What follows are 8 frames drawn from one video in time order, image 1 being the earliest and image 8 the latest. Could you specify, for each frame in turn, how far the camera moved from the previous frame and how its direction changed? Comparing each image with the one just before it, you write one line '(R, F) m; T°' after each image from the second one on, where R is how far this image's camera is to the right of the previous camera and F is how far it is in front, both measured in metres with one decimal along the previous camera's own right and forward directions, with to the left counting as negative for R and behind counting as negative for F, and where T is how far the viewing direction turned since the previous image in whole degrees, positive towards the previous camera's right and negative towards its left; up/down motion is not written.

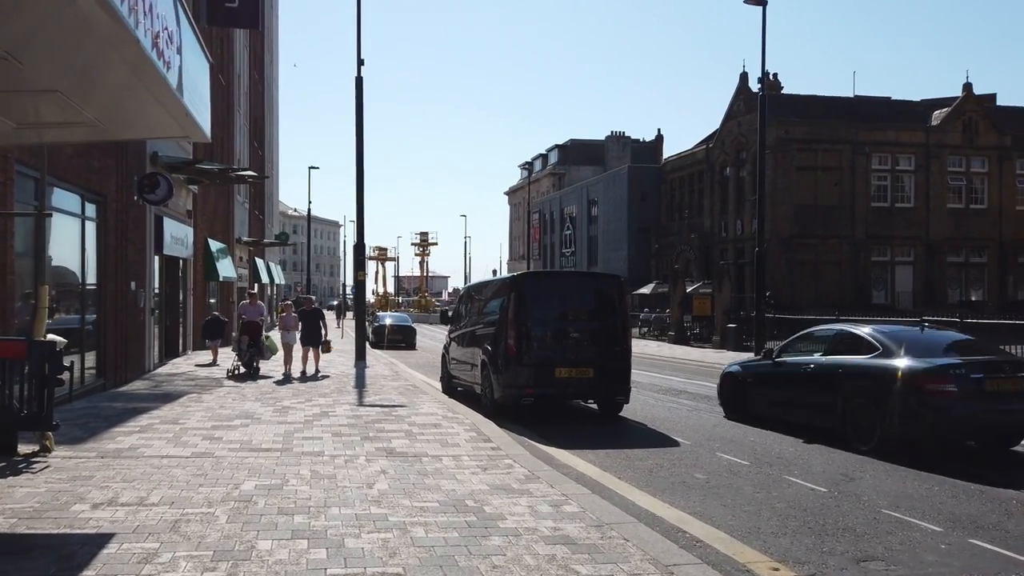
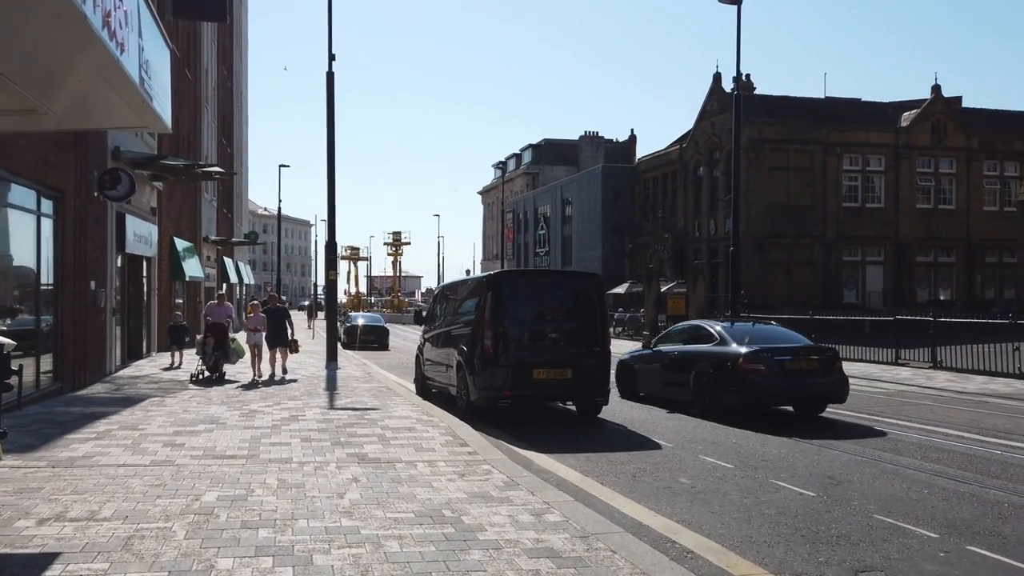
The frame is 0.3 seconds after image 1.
(0.0, +0.4) m; +2°
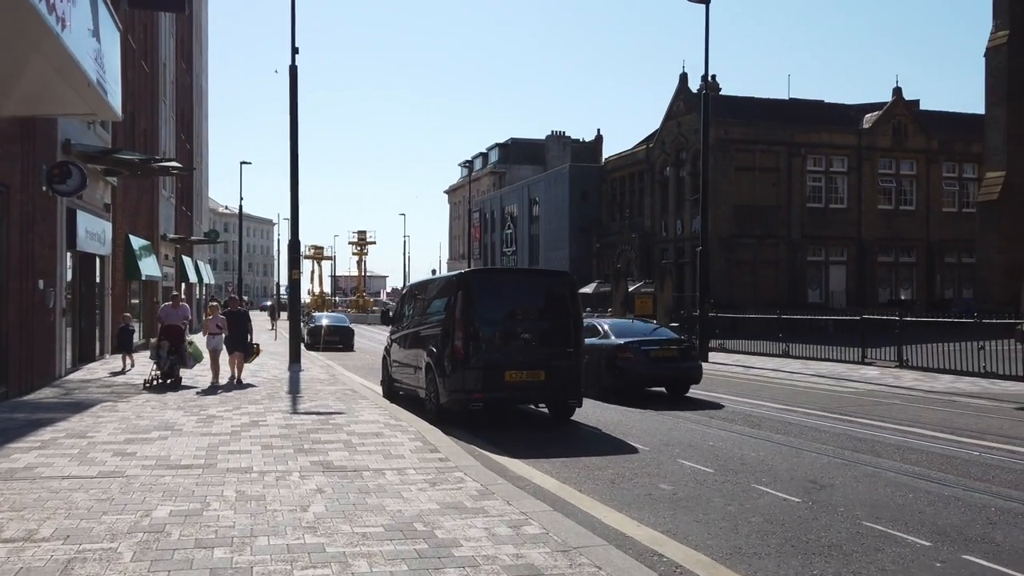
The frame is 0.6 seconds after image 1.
(-0.1, +0.4) m; +2°
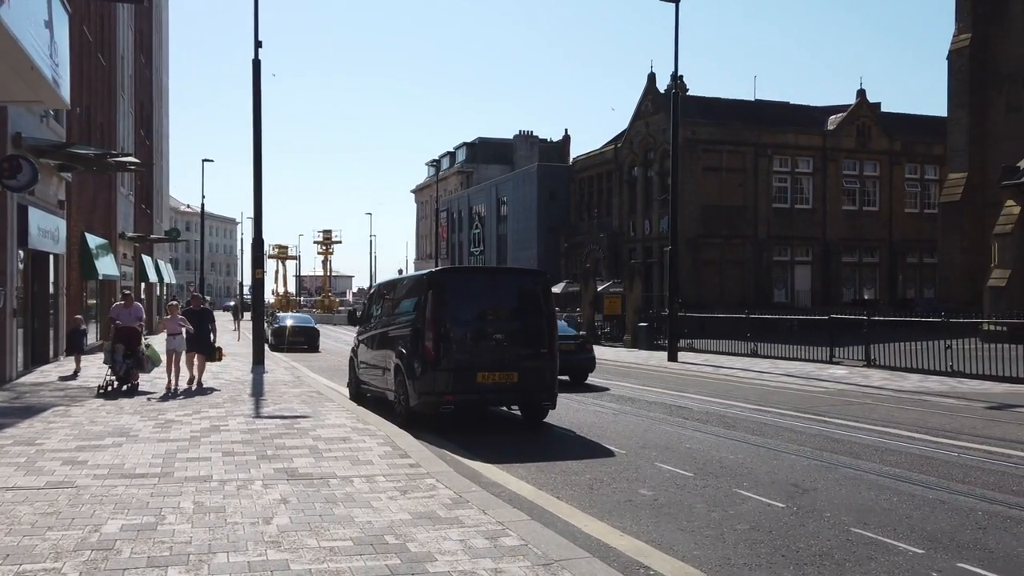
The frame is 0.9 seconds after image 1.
(-0.1, +0.3) m; +2°
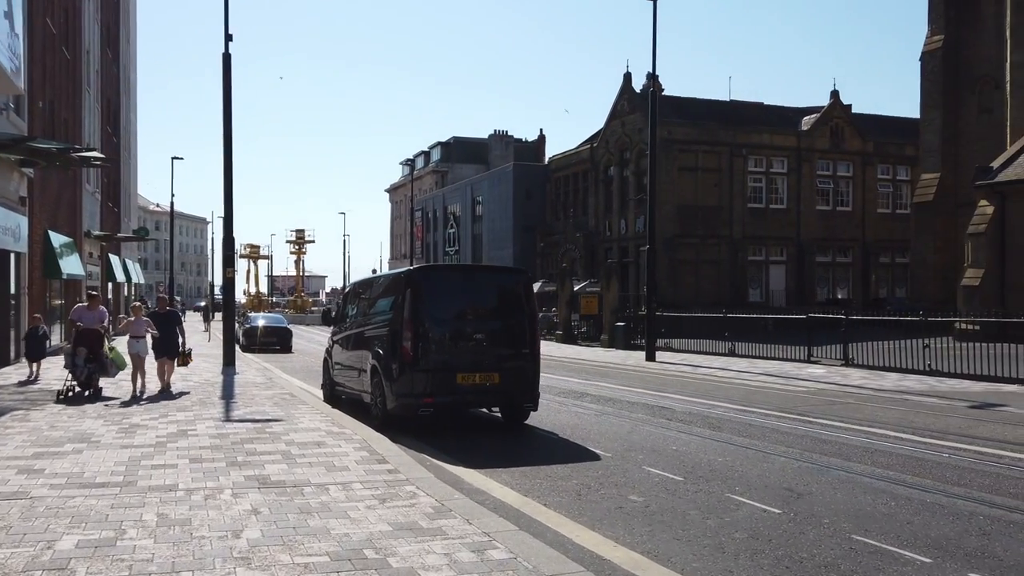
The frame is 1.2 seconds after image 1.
(-0.1, +0.4) m; +2°
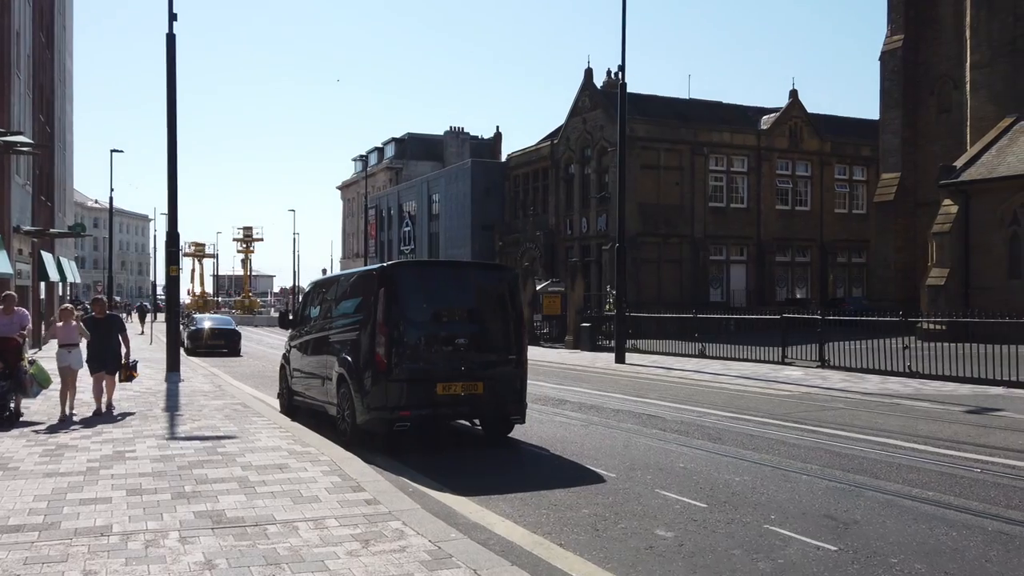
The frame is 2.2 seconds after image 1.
(-0.4, +1.2) m; +3°
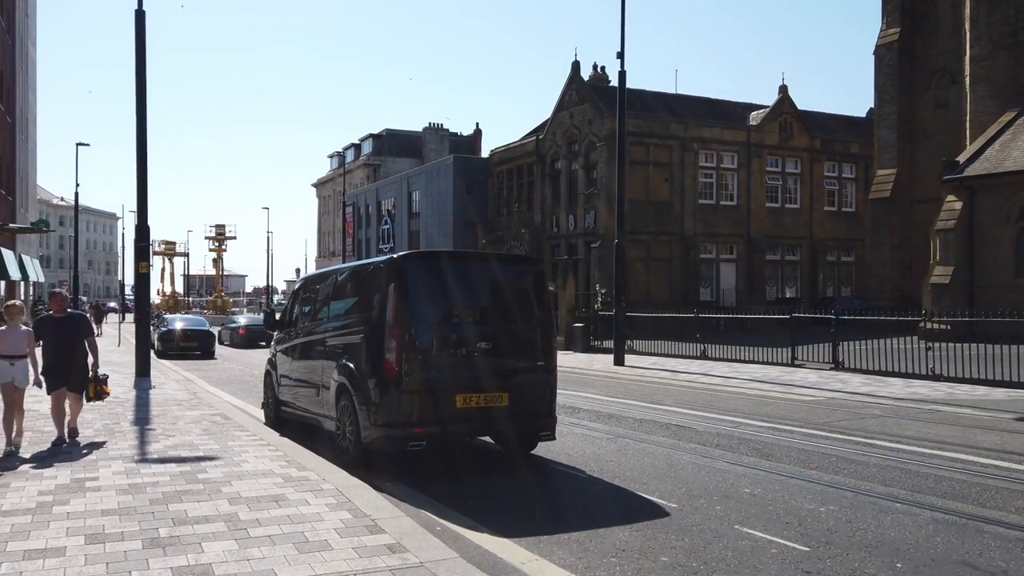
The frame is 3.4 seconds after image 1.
(-0.6, +1.5) m; +2°
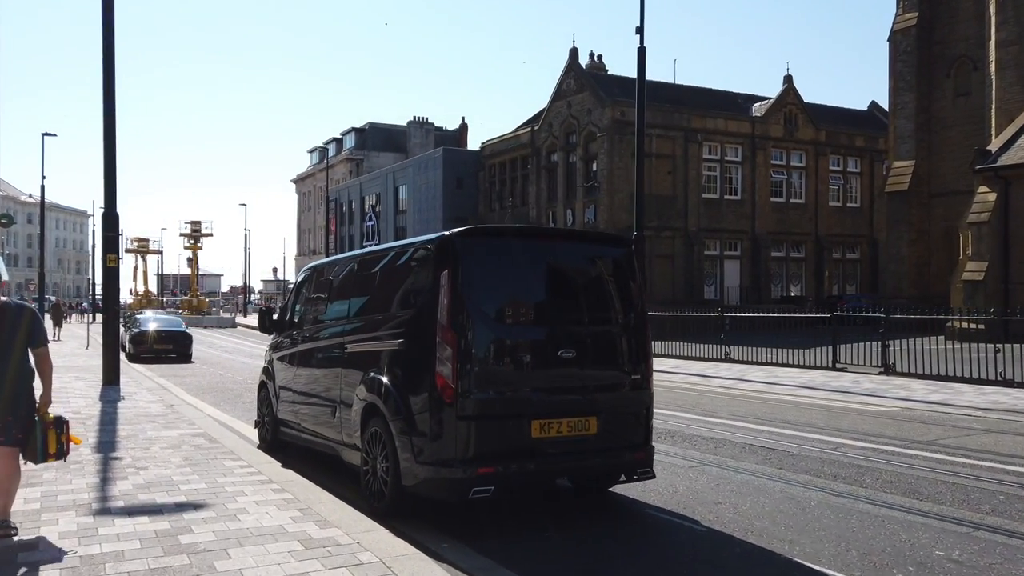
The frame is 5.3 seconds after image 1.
(-0.8, +2.3) m; +1°
